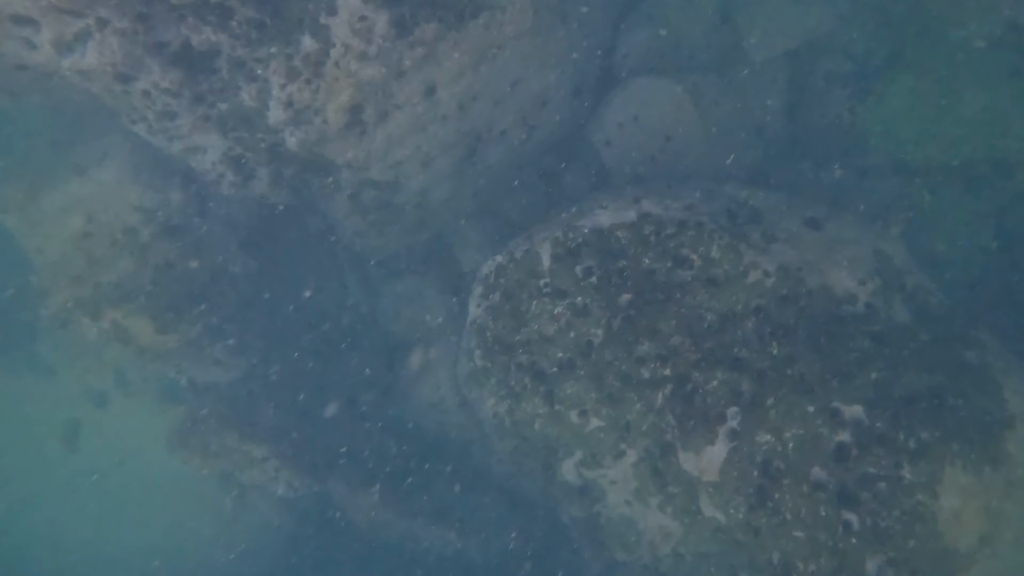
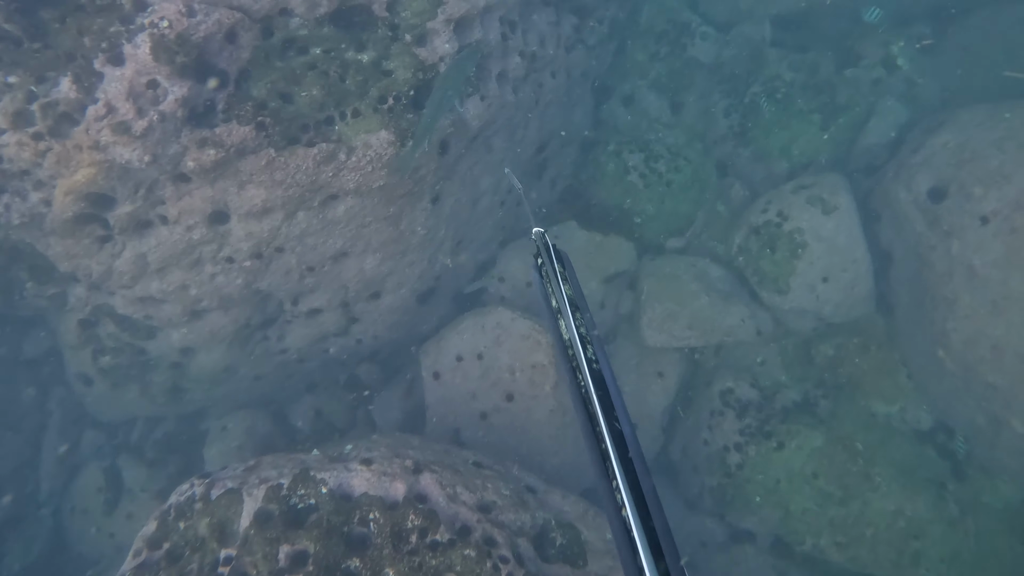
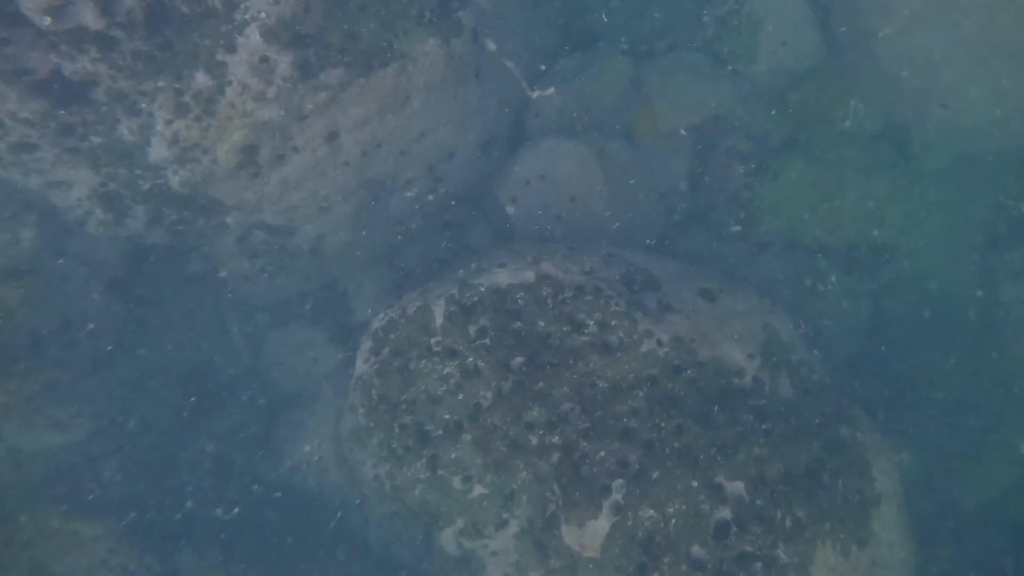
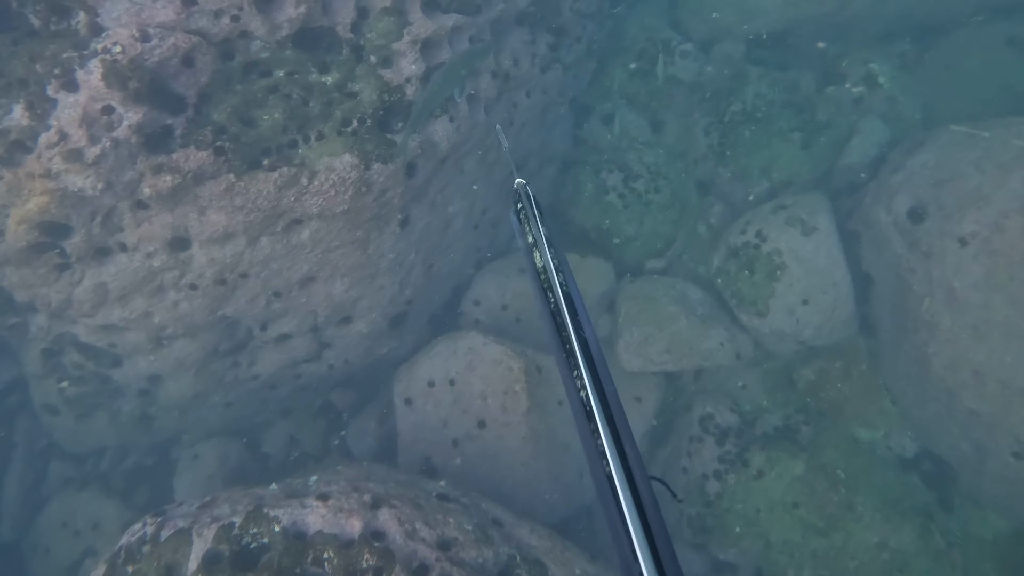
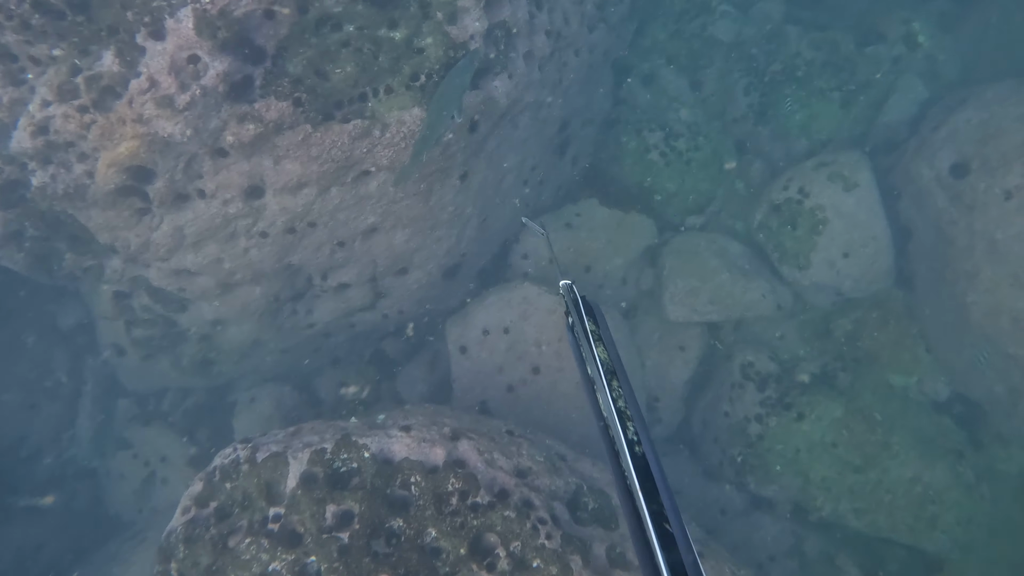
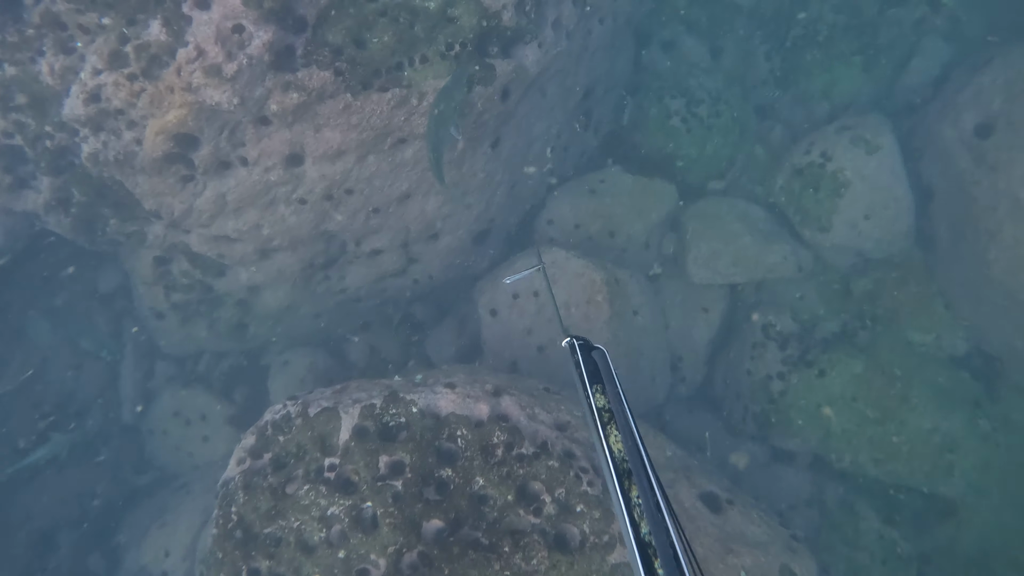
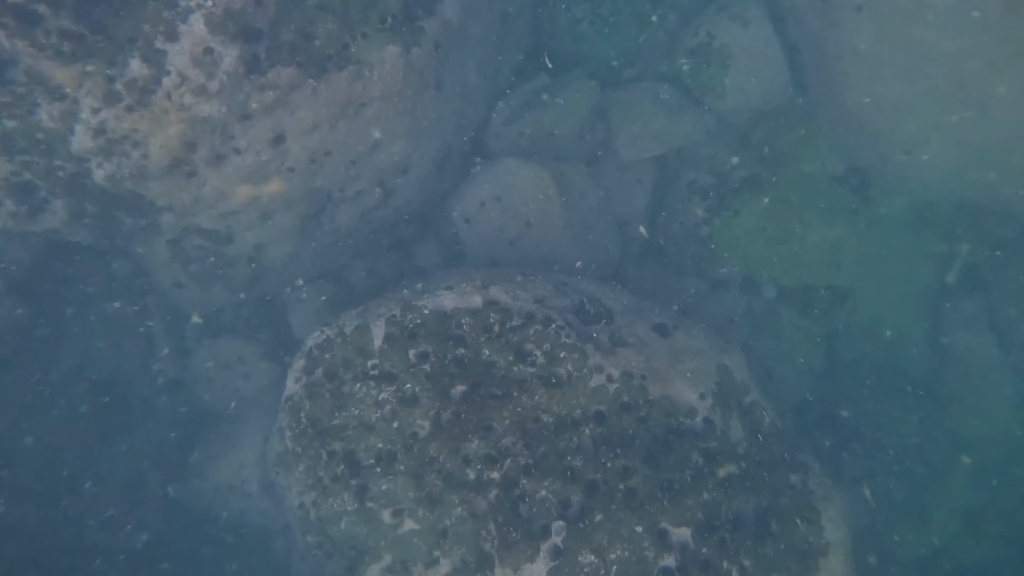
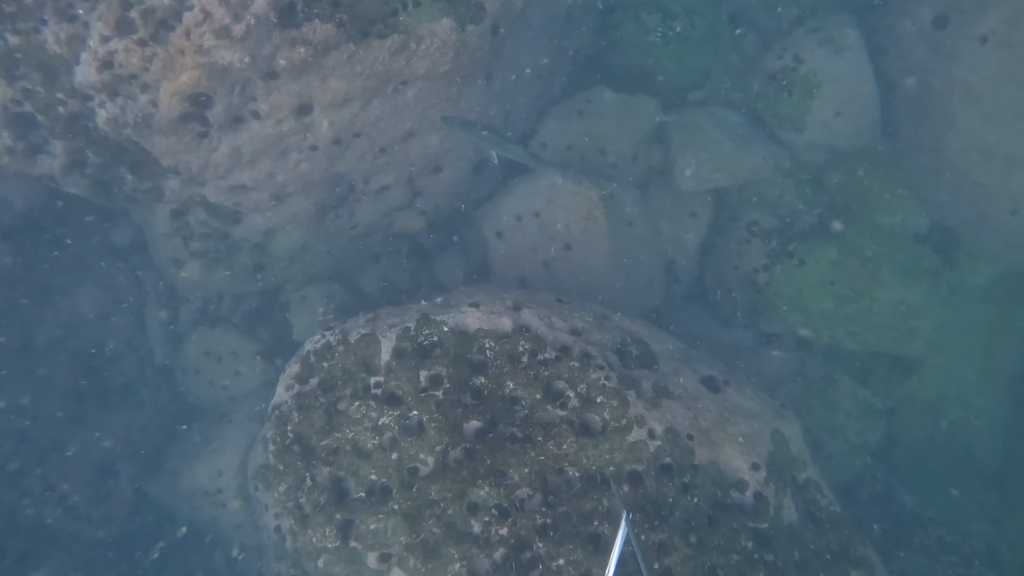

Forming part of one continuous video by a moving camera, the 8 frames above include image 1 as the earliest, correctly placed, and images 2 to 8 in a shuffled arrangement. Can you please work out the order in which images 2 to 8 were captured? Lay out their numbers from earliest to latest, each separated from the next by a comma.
3, 7, 8, 6, 5, 2, 4
